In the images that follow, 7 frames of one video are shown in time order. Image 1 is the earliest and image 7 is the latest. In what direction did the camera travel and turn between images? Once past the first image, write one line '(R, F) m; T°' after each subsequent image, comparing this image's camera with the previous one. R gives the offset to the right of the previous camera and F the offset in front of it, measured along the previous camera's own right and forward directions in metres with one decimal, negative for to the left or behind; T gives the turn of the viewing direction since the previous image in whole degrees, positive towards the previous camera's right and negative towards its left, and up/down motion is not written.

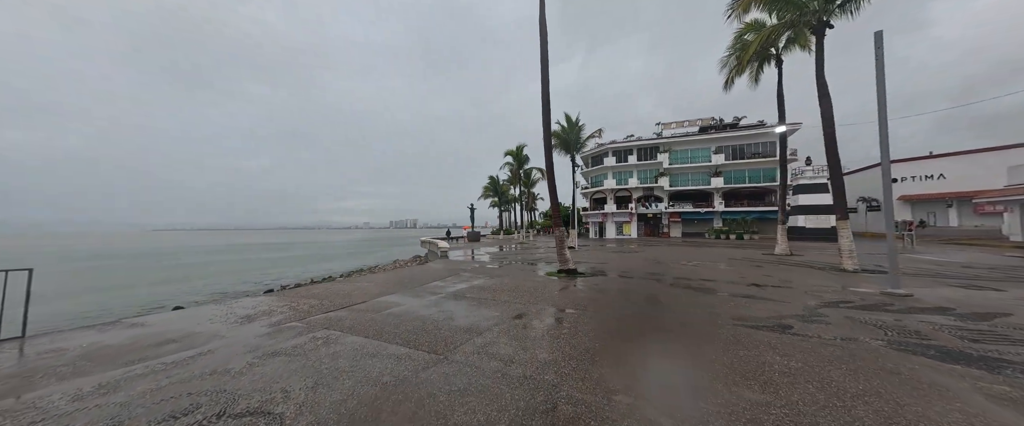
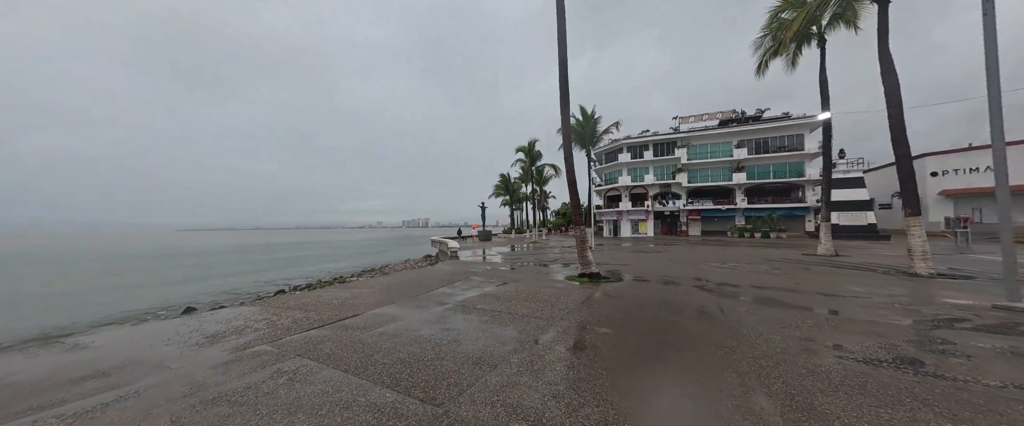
(-0.1, +1.0) m; -2°
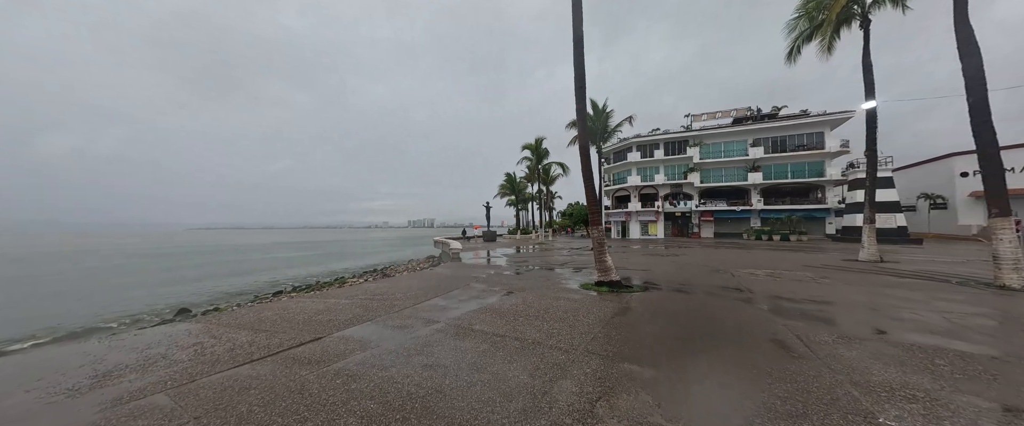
(0.0, +1.3) m; -1°
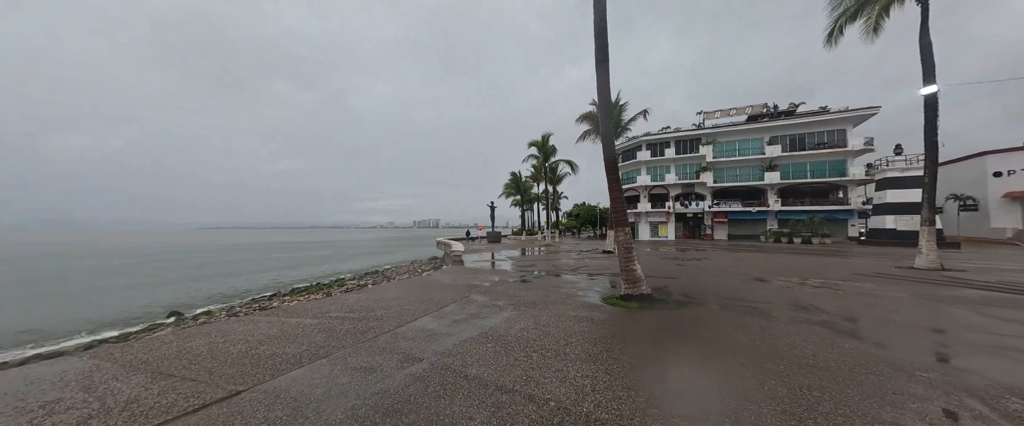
(-0.1, +1.4) m; -1°
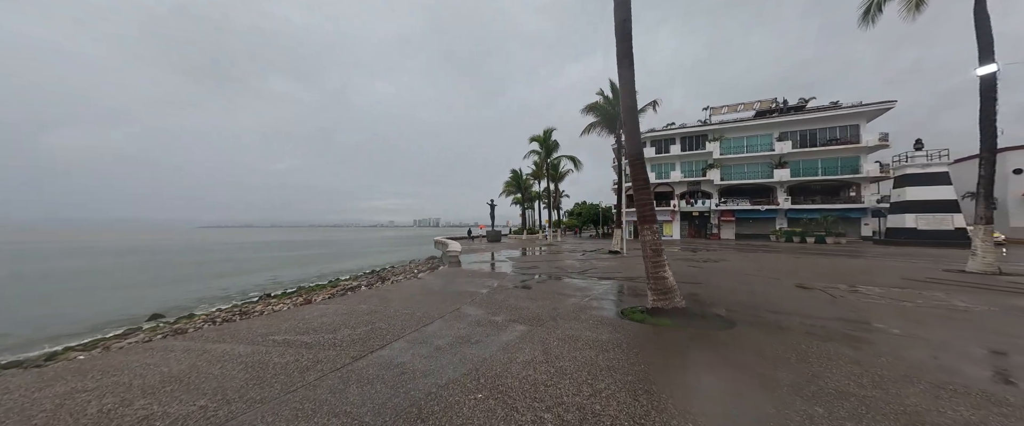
(0.0, +1.3) m; 0°
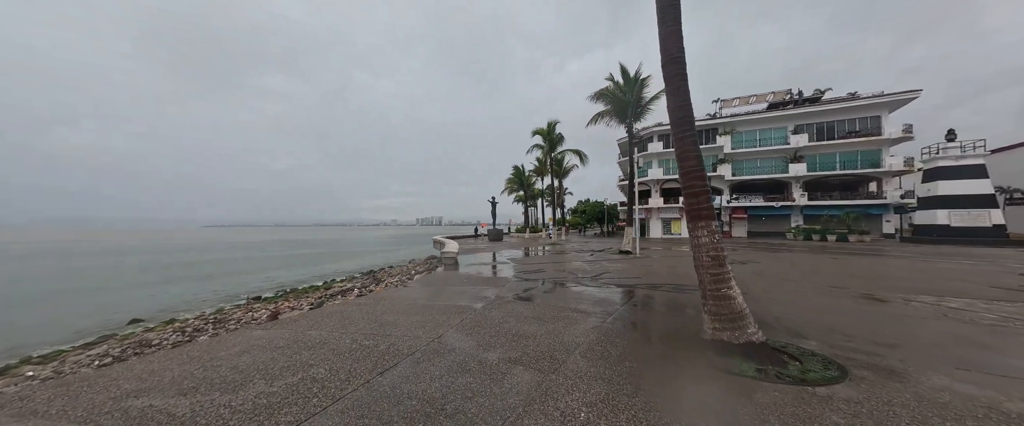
(0.0, +1.6) m; 0°
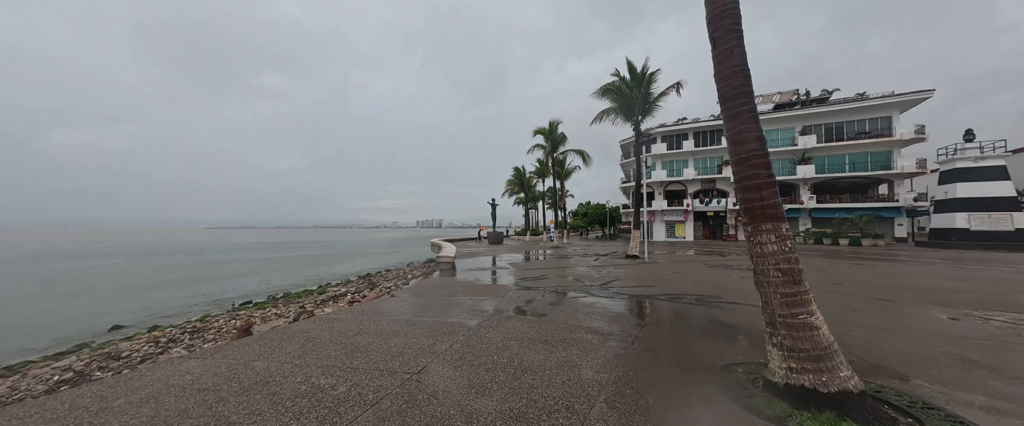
(0.0, +1.0) m; 0°
